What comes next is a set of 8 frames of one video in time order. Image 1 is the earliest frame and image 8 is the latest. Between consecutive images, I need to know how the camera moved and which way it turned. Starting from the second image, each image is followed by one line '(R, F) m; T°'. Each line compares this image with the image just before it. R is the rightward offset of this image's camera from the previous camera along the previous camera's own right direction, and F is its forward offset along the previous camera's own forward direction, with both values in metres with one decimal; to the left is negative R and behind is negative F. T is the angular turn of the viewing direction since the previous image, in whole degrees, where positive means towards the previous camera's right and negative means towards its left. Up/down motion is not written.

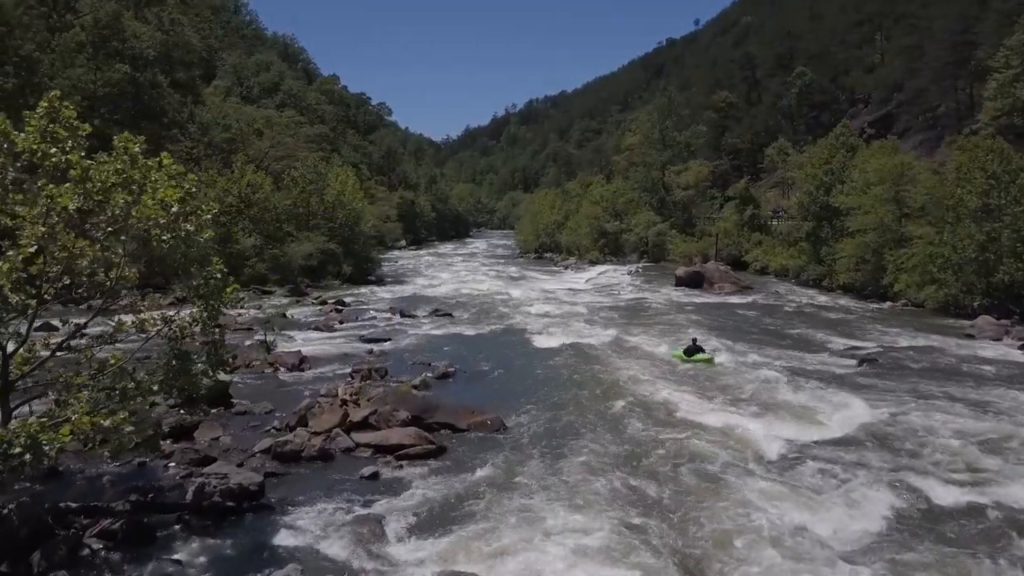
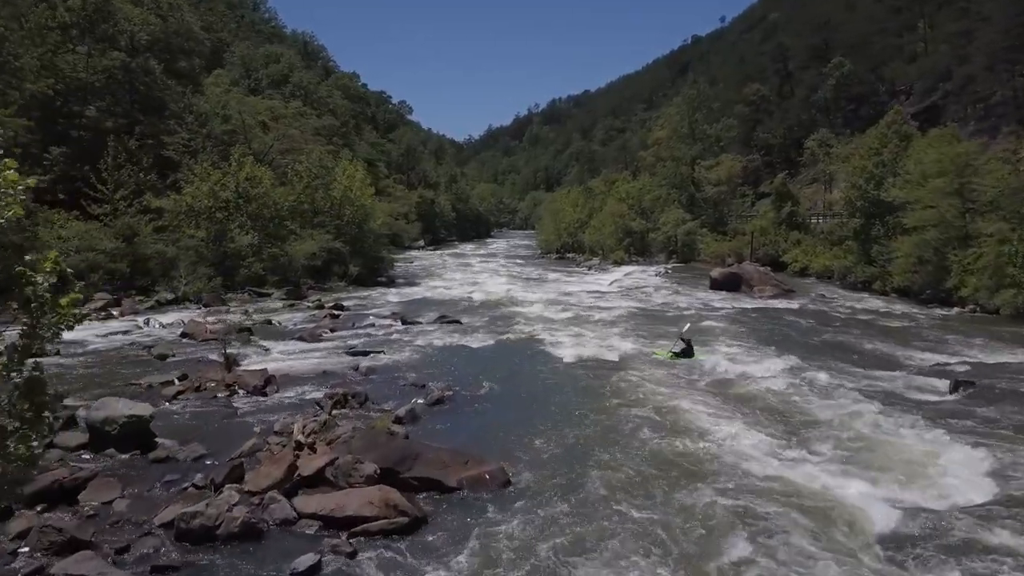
(+0.2, +3.7) m; -2°
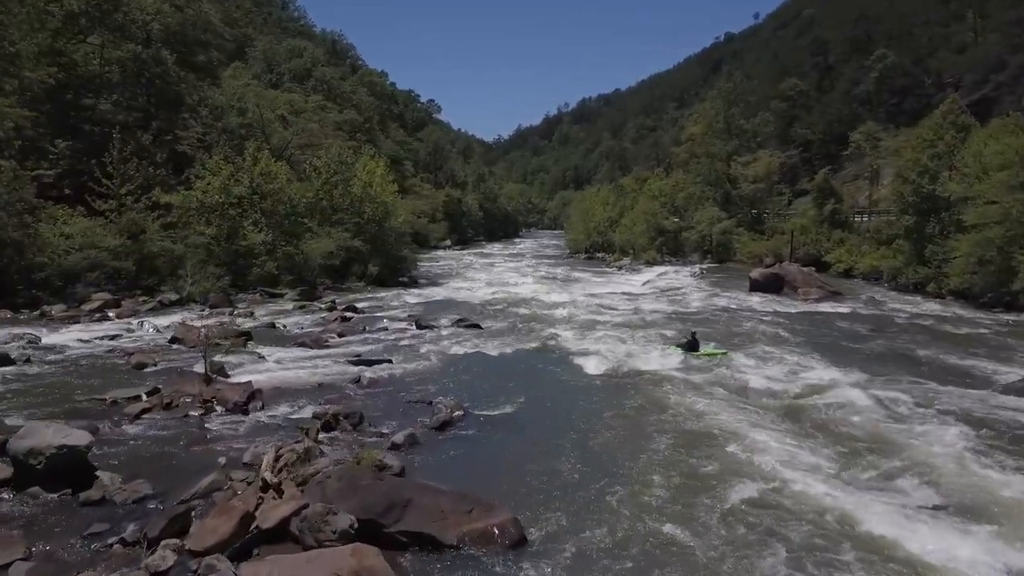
(+0.1, +2.2) m; -2°
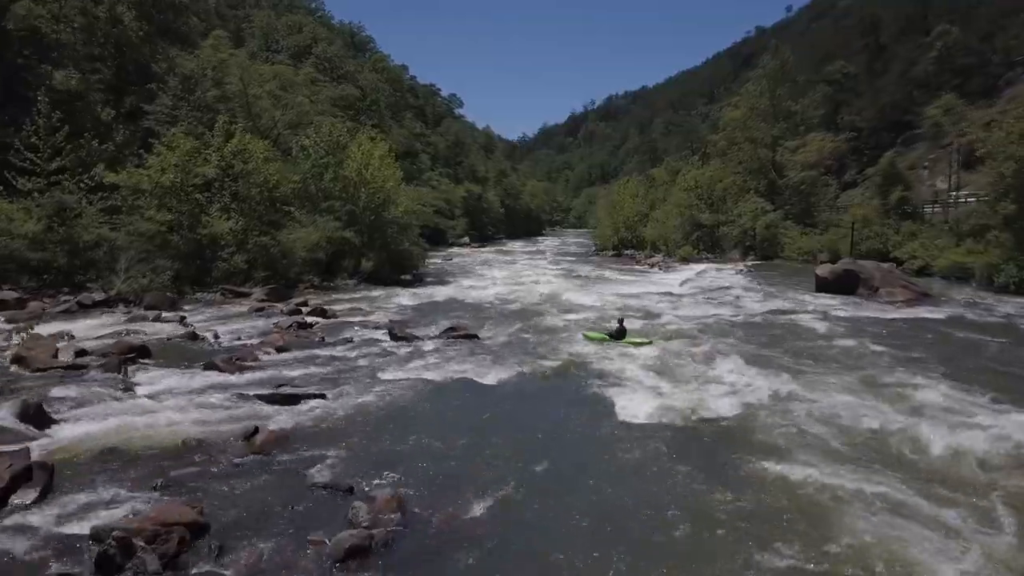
(+0.4, +6.4) m; -2°
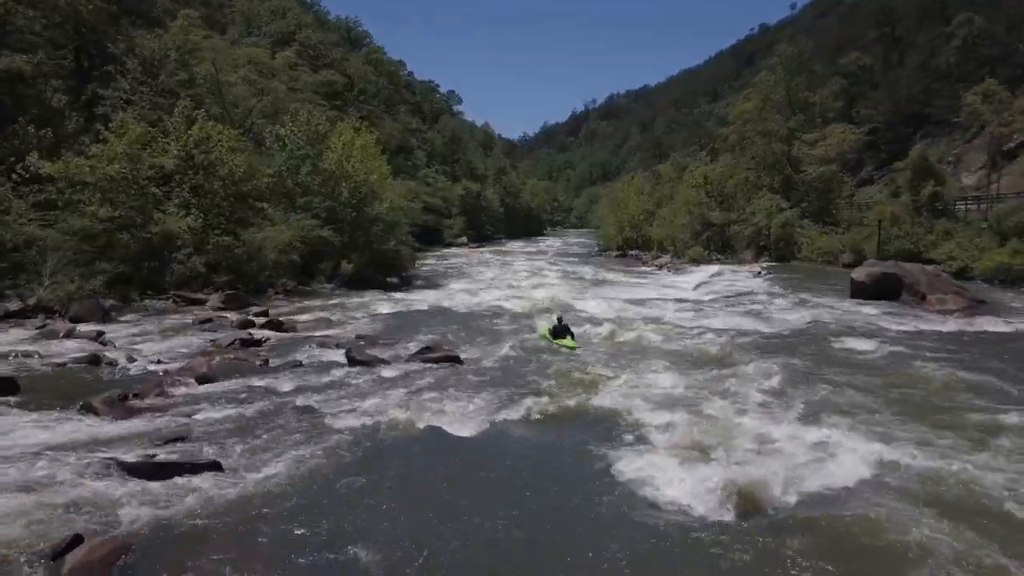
(+0.2, +3.7) m; 0°
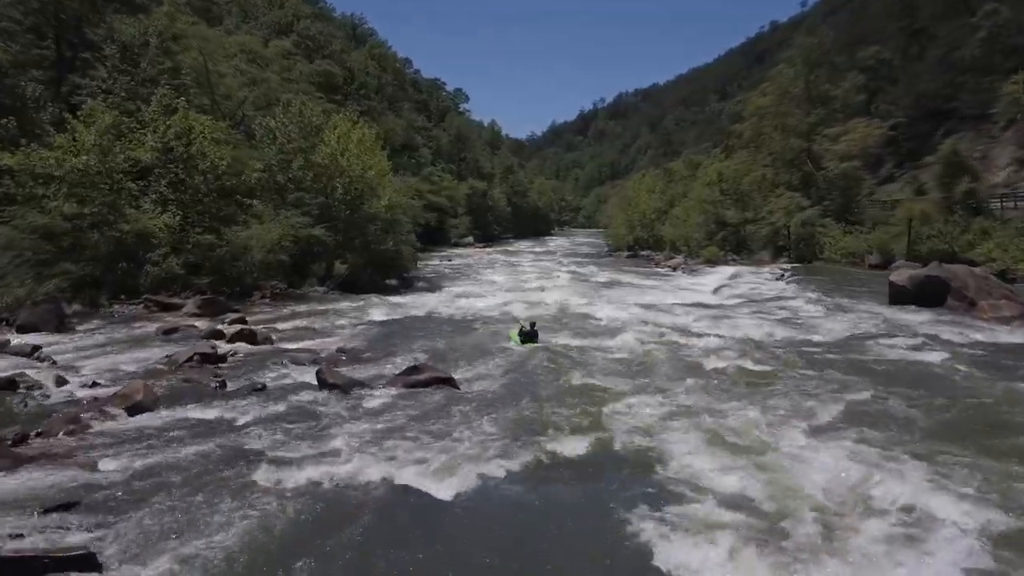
(0.0, +2.4) m; -1°
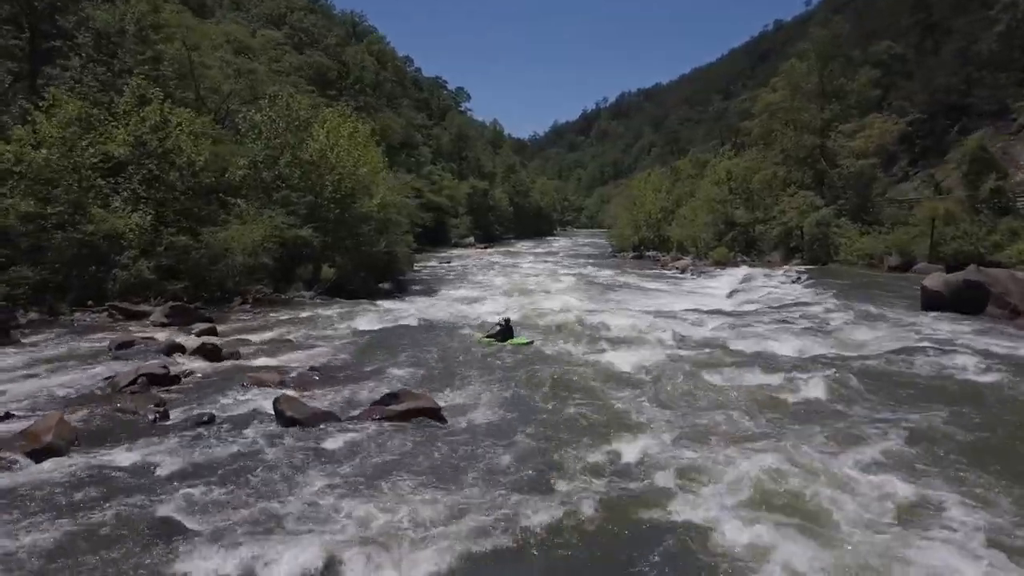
(+0.1, +2.0) m; 0°
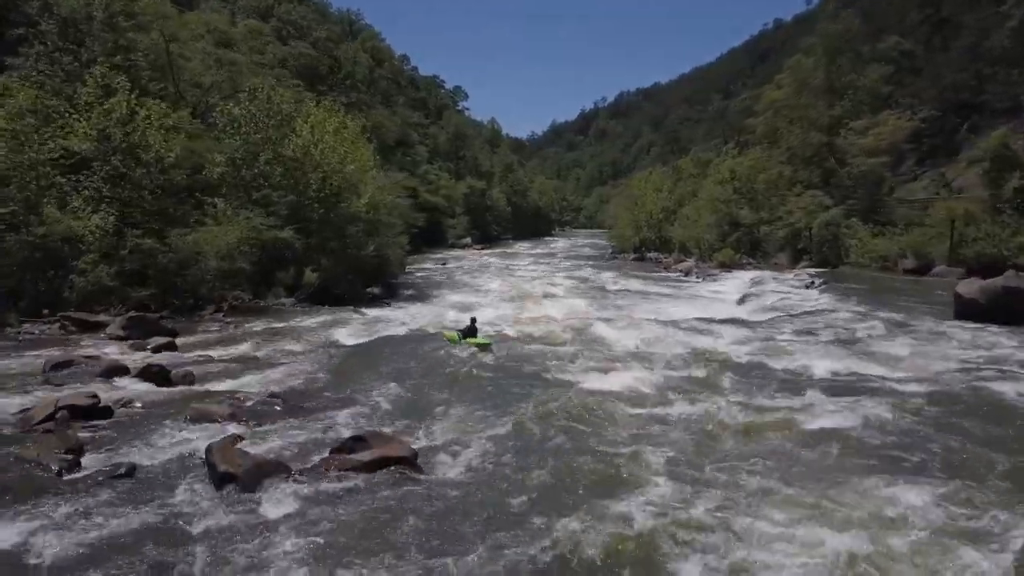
(+0.1, +2.0) m; 0°
